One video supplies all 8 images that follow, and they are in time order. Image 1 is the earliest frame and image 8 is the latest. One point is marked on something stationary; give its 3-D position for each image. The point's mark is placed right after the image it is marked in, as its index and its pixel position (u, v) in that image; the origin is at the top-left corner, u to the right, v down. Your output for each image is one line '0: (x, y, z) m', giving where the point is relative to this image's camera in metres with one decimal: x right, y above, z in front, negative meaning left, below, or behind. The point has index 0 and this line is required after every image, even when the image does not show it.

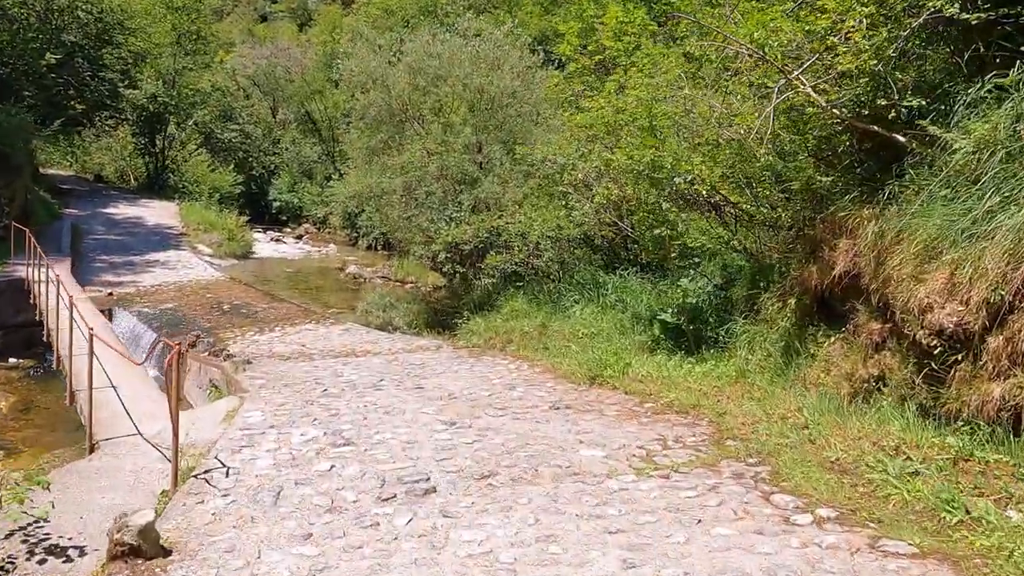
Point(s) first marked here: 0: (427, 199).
0: (-1.4, +1.5, +12.7) m
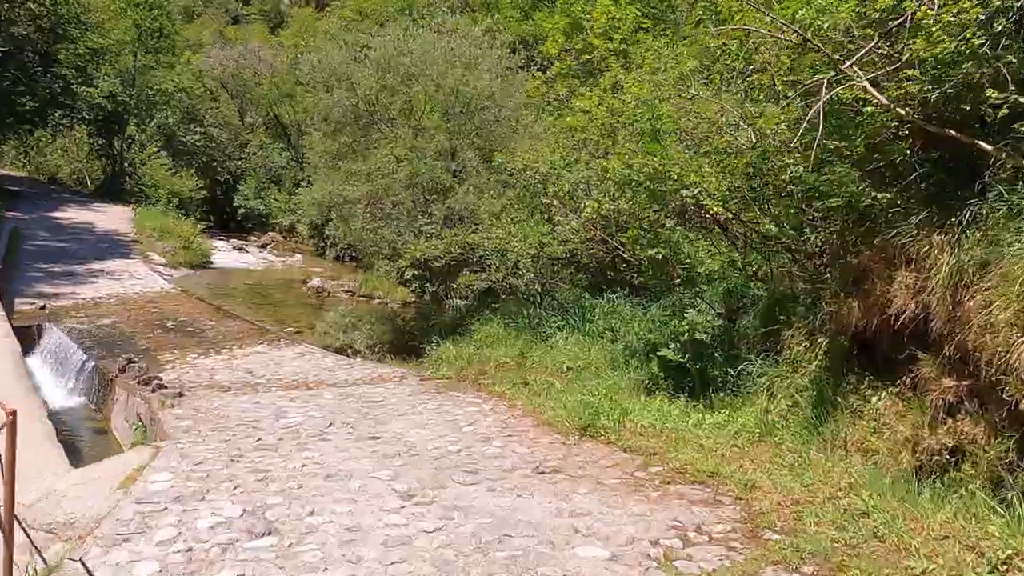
0: (-1.7, +1.1, +11.4) m
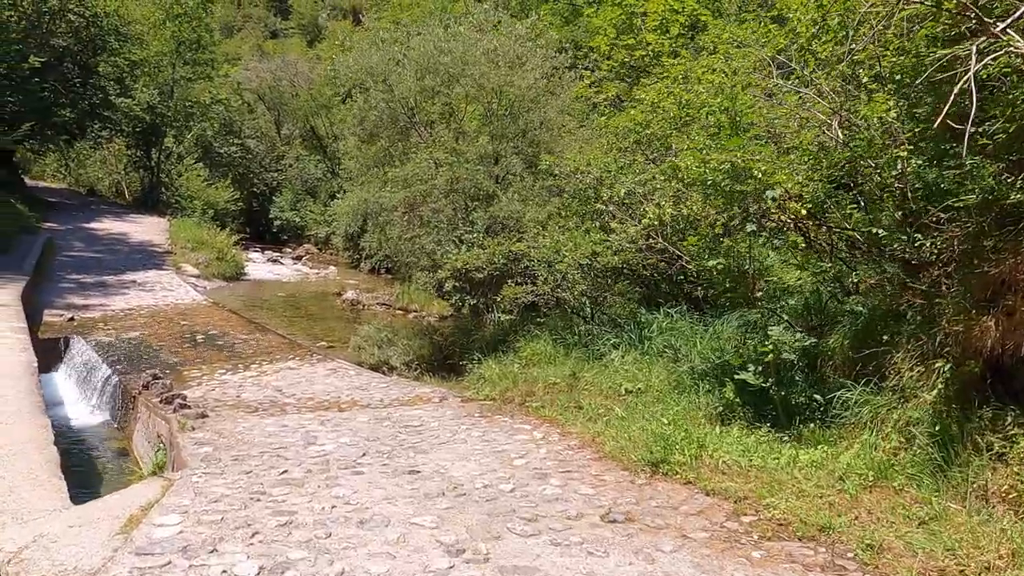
0: (-1.1, +1.0, +10.7) m
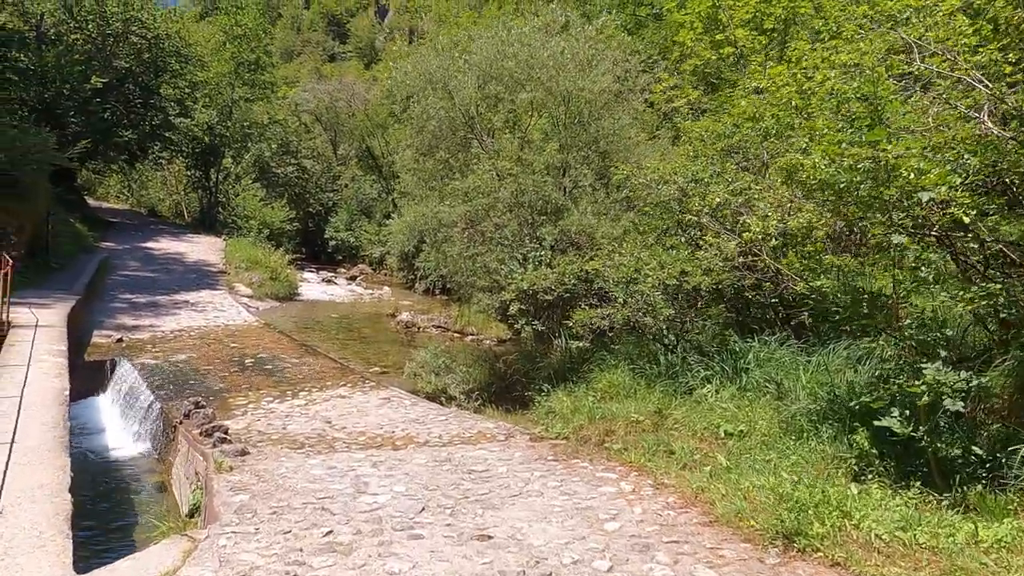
0: (-0.2, +0.7, +9.8) m
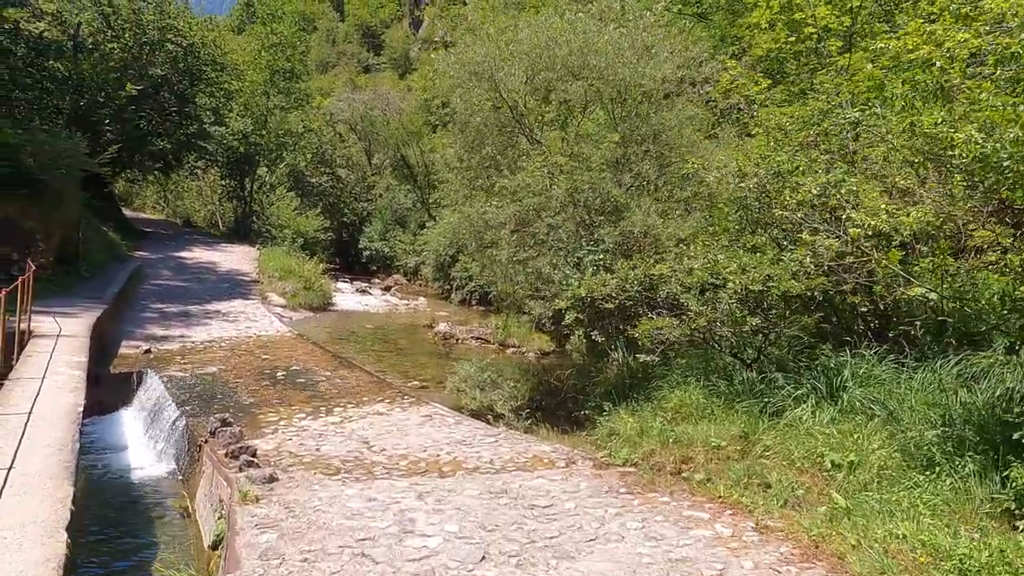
0: (+0.5, +0.6, +8.9) m
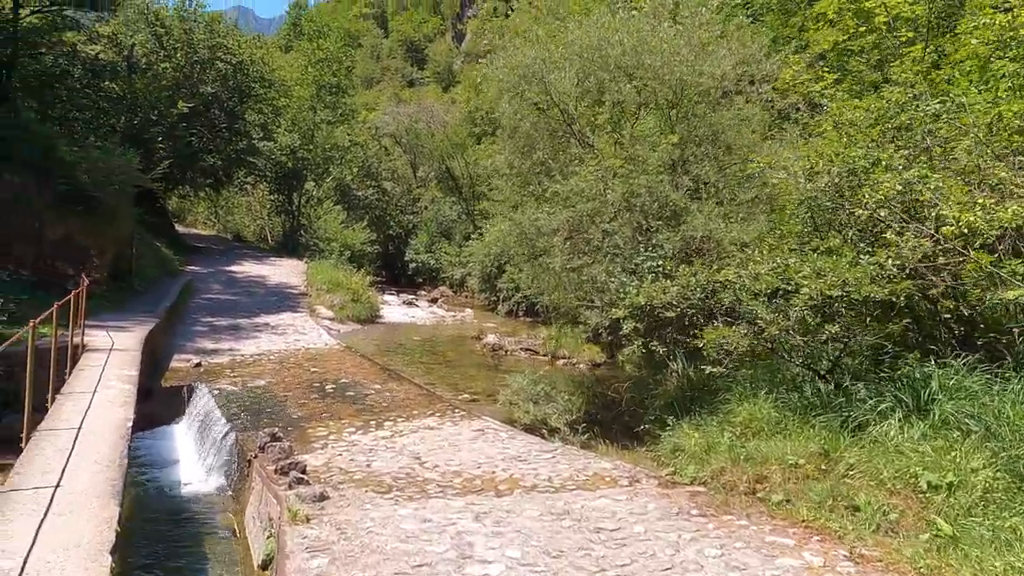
0: (+1.1, +0.5, +8.6) m
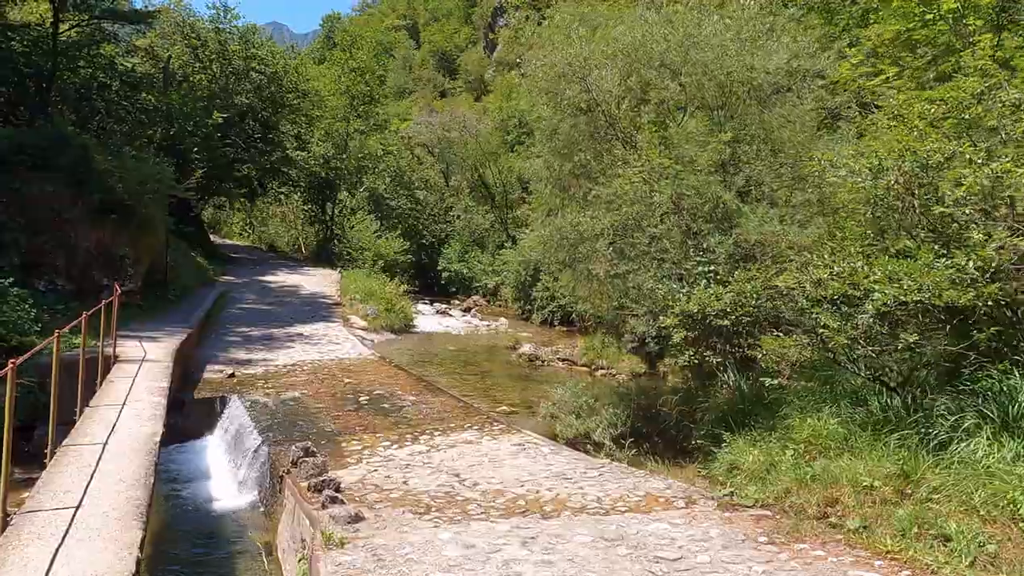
0: (+1.5, +0.4, +8.1) m
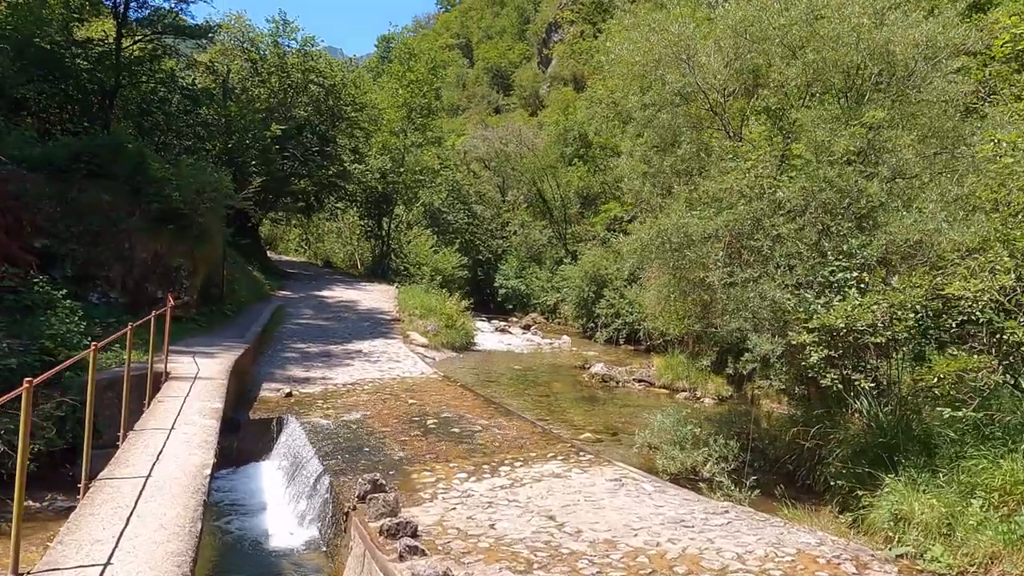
0: (+2.4, +0.3, +6.9) m
